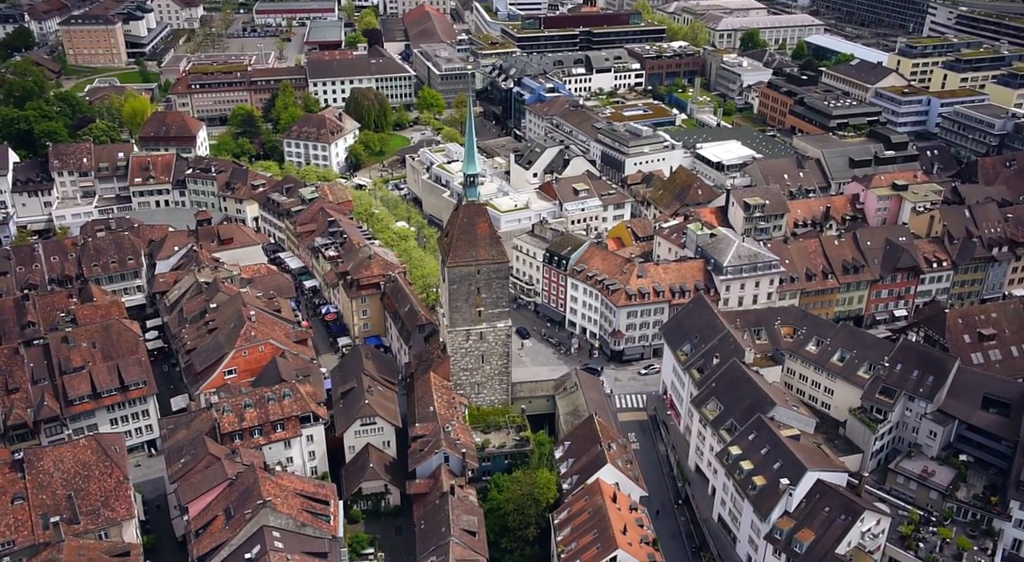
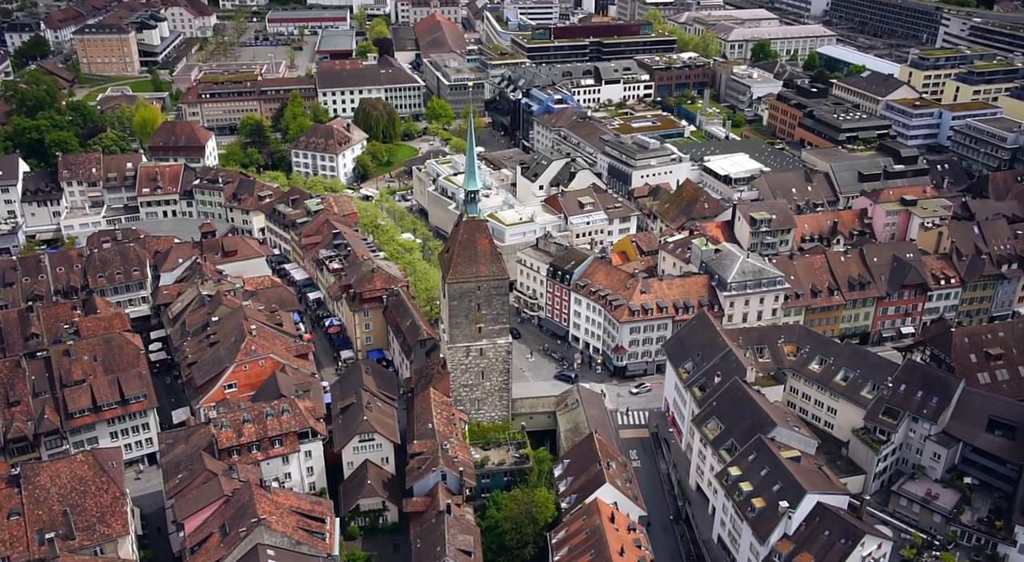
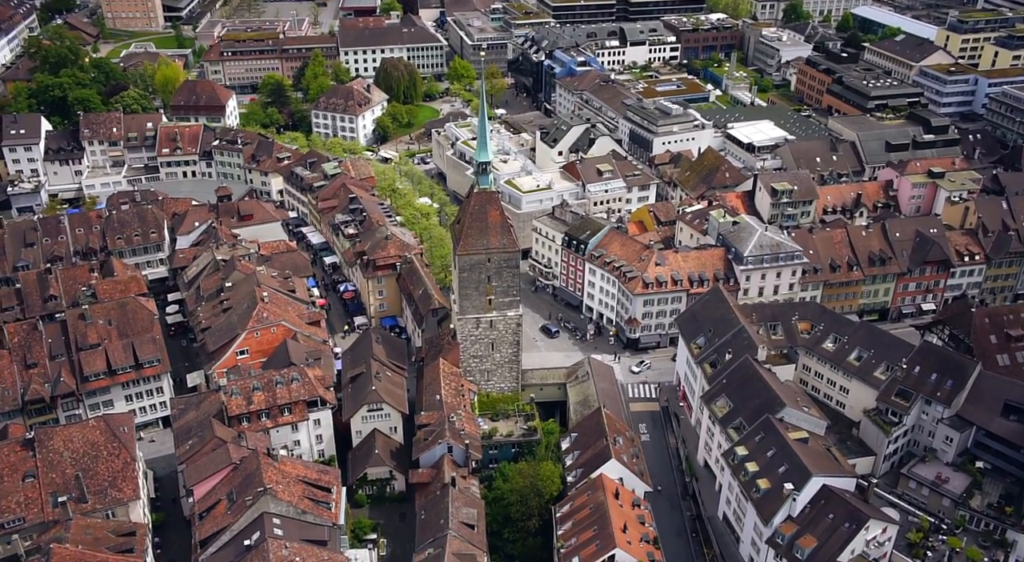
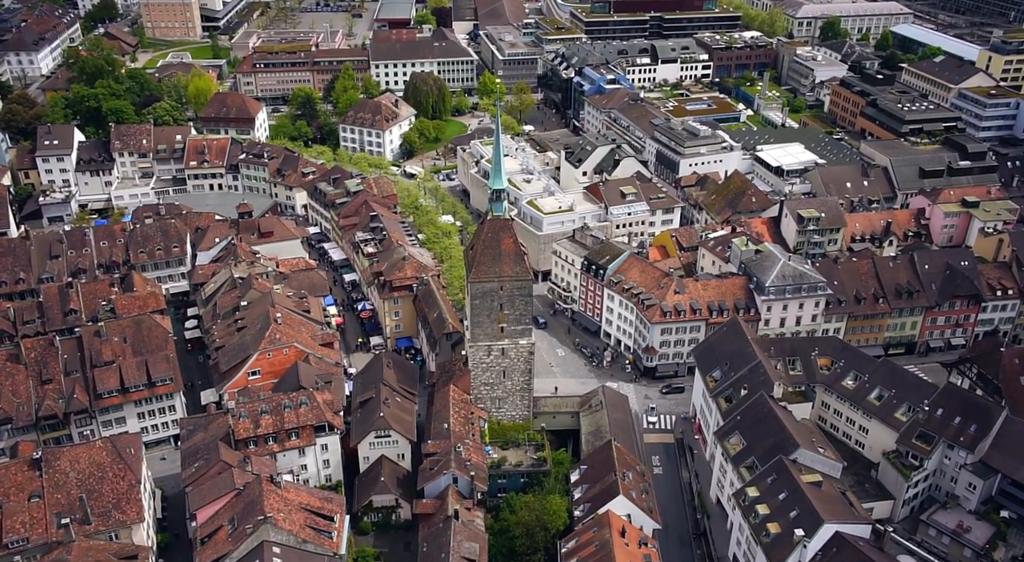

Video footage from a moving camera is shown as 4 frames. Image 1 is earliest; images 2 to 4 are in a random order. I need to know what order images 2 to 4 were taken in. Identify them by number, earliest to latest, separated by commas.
2, 3, 4
